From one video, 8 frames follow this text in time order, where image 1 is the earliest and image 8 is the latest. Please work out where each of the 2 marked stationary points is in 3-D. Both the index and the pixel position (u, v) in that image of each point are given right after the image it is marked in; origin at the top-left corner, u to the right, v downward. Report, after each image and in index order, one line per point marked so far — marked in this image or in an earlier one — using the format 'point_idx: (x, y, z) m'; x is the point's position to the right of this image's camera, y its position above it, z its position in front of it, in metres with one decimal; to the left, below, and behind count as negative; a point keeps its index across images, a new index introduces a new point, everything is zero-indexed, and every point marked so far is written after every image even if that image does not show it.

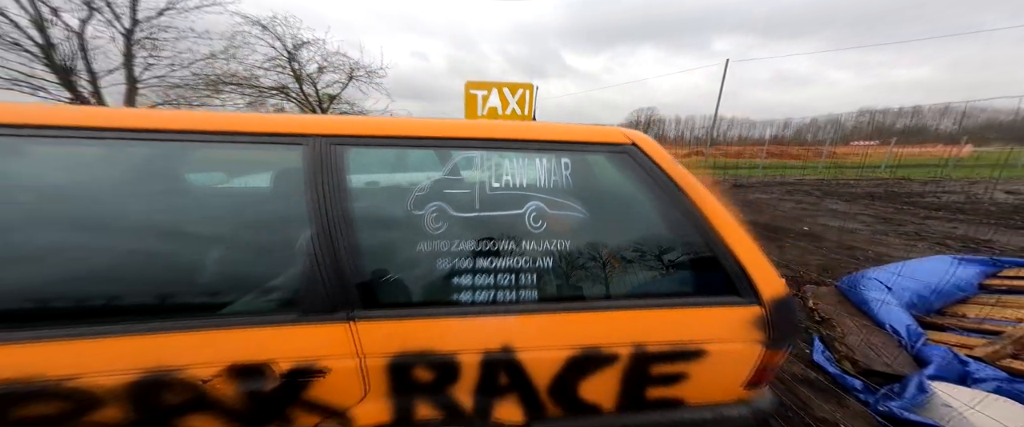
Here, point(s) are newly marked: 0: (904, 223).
0: (+10.6, -0.3, +8.5) m
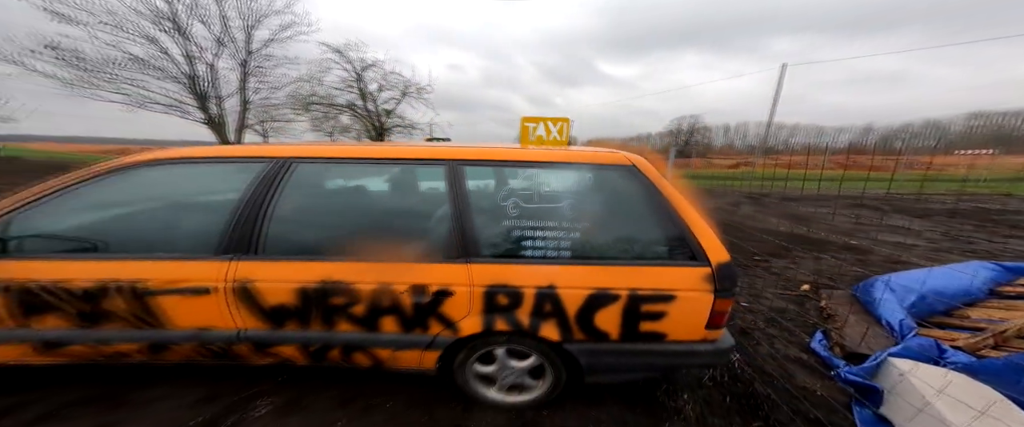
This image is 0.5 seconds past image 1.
0: (+11.6, -0.7, +7.8) m
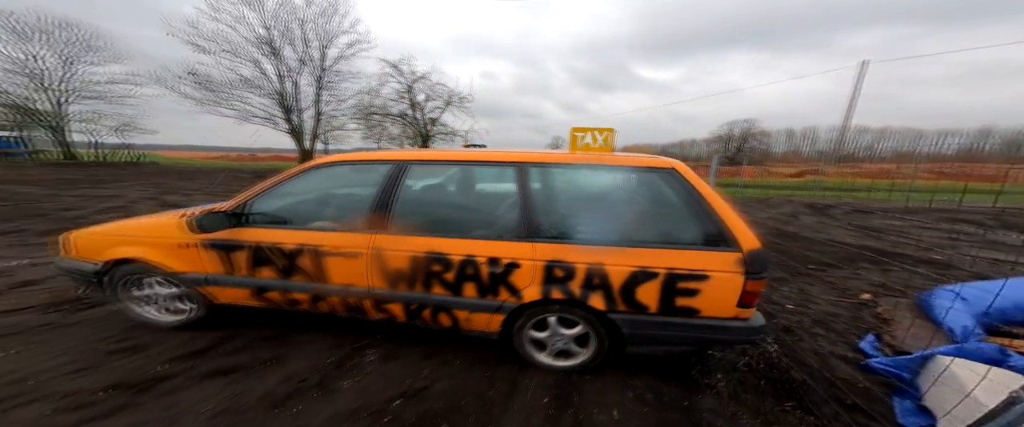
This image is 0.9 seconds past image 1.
0: (+12.6, -1.1, +6.6) m
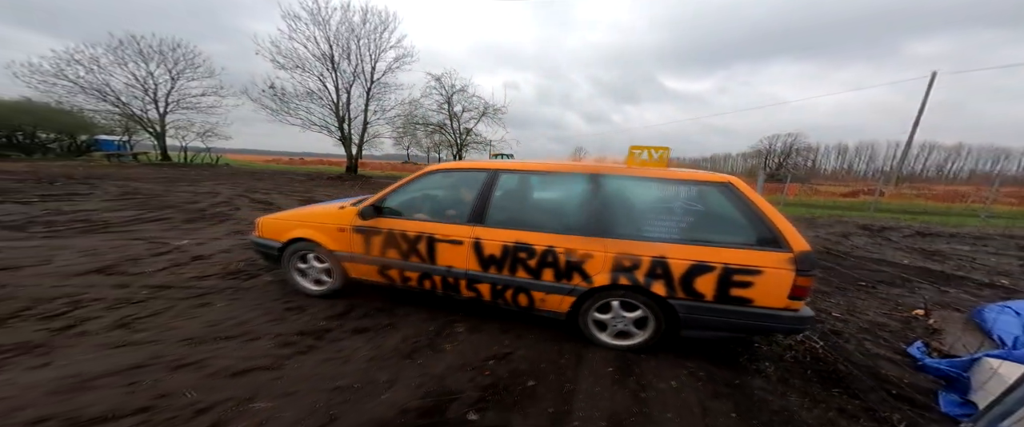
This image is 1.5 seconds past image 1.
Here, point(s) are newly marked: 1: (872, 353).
0: (+13.6, -1.7, +6.0) m
1: (+3.1, -1.2, +2.7) m
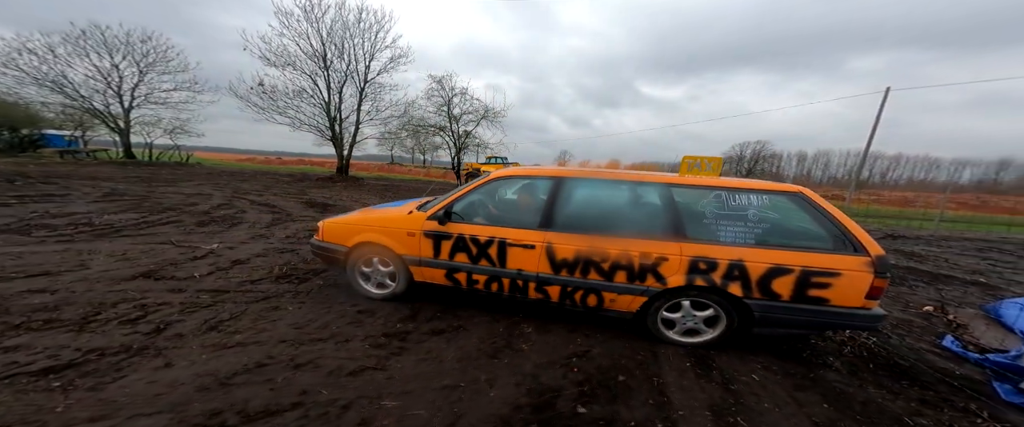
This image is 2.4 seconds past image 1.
0: (+14.0, -1.8, +7.0) m
1: (+3.8, -1.3, +3.0) m
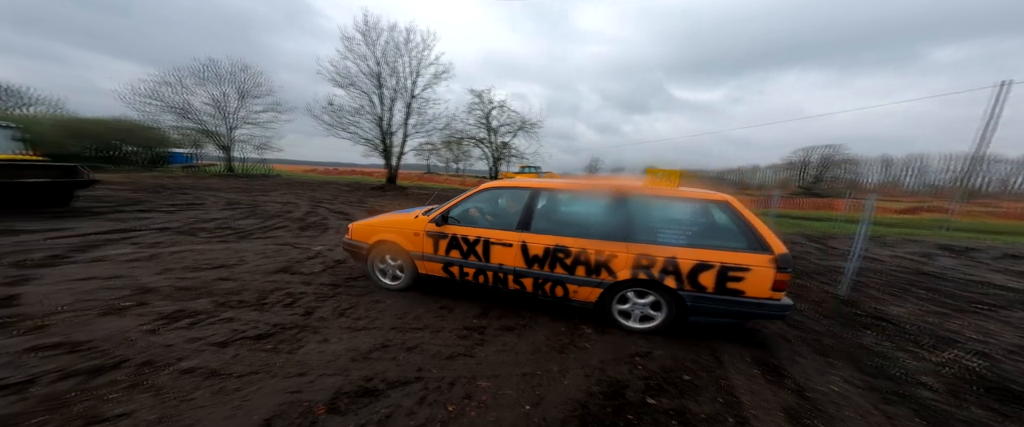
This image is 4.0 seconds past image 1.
0: (+15.1, -2.2, +5.4) m
1: (+4.4, -1.5, +2.9) m
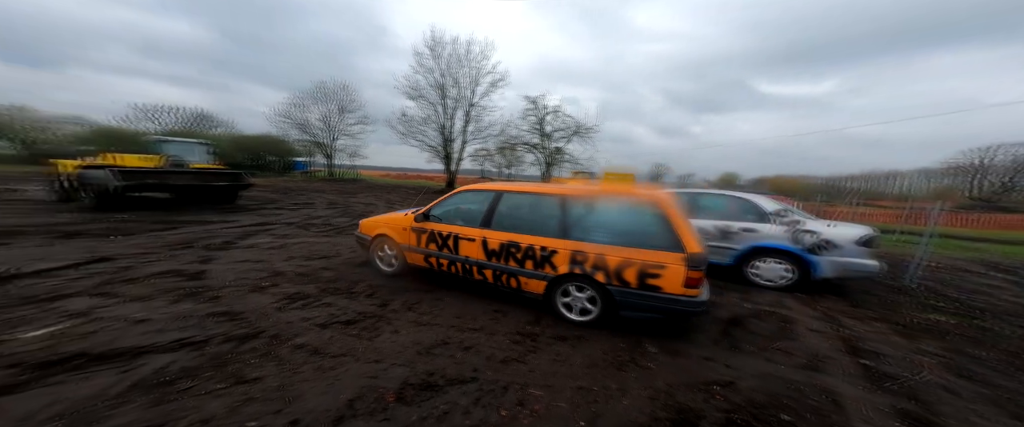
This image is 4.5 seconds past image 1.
0: (+15.8, -2.8, +2.7) m
1: (+4.9, -1.7, +2.0) m
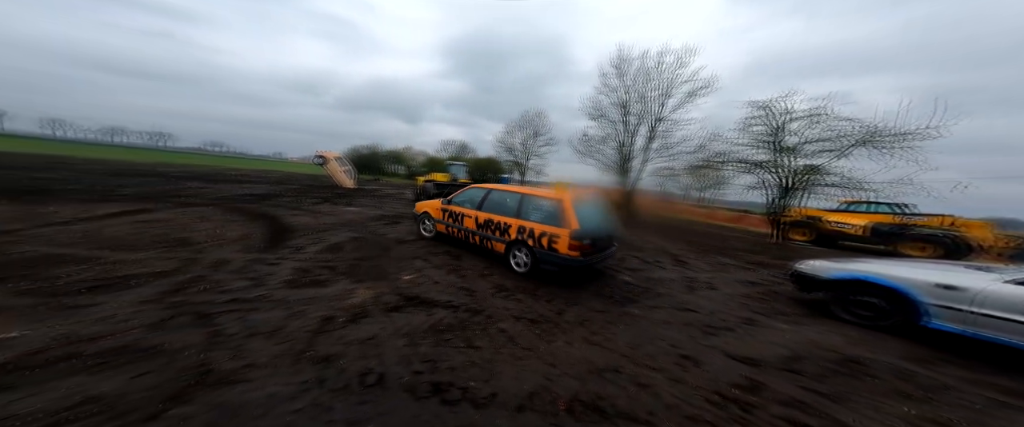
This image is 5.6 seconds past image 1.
0: (+15.0, -4.1, -5.4) m
1: (+5.3, -2.2, -0.6) m
